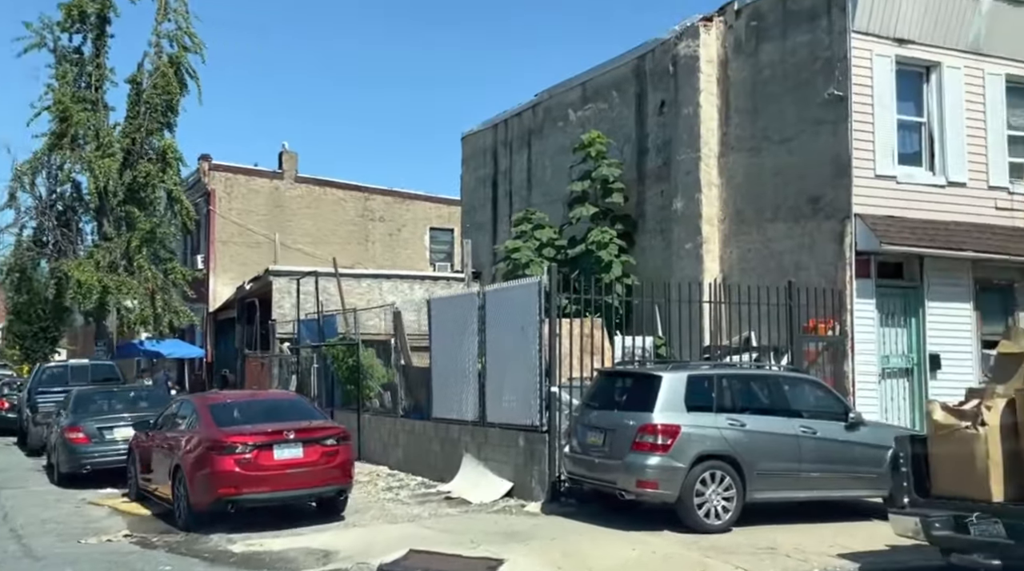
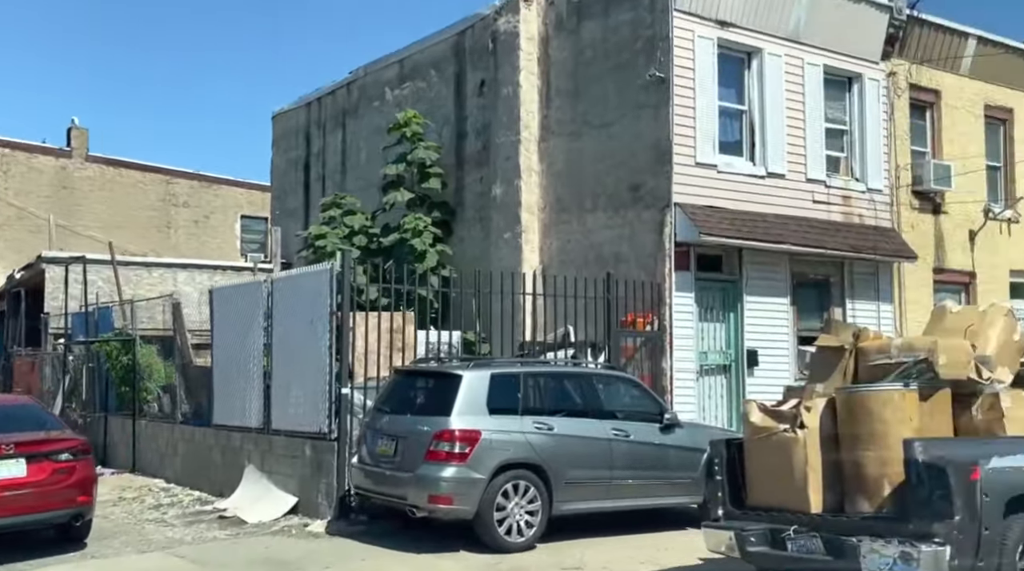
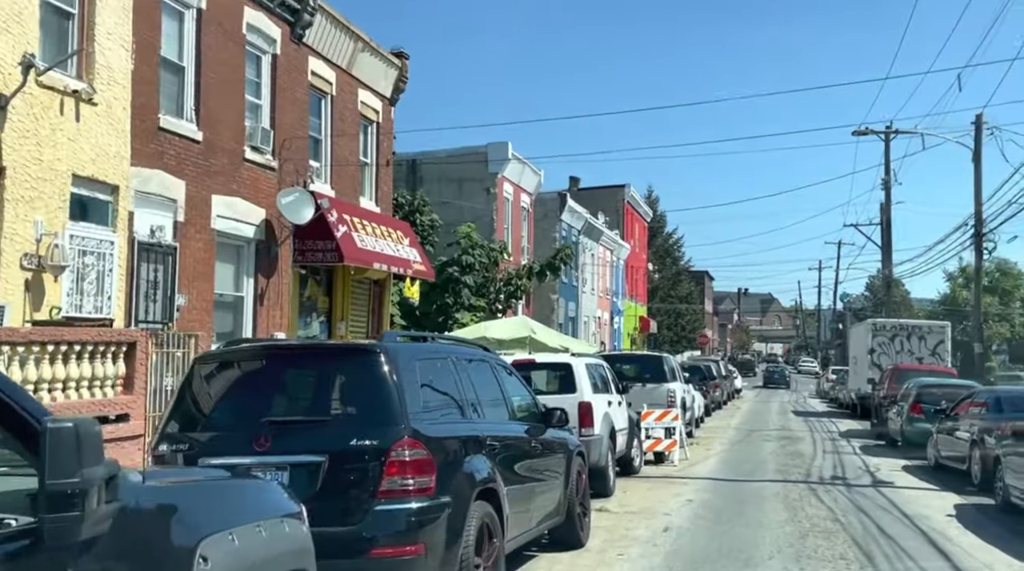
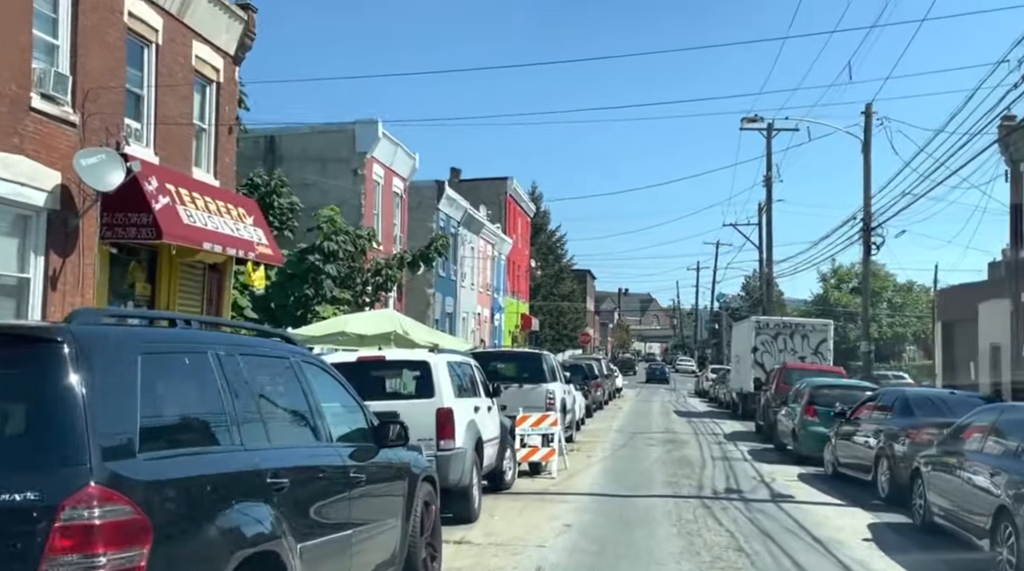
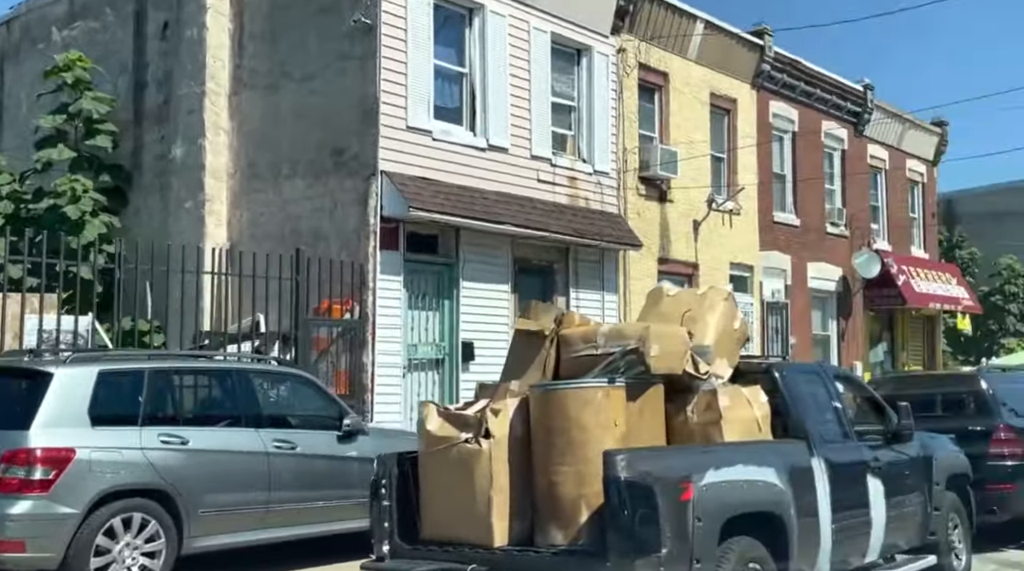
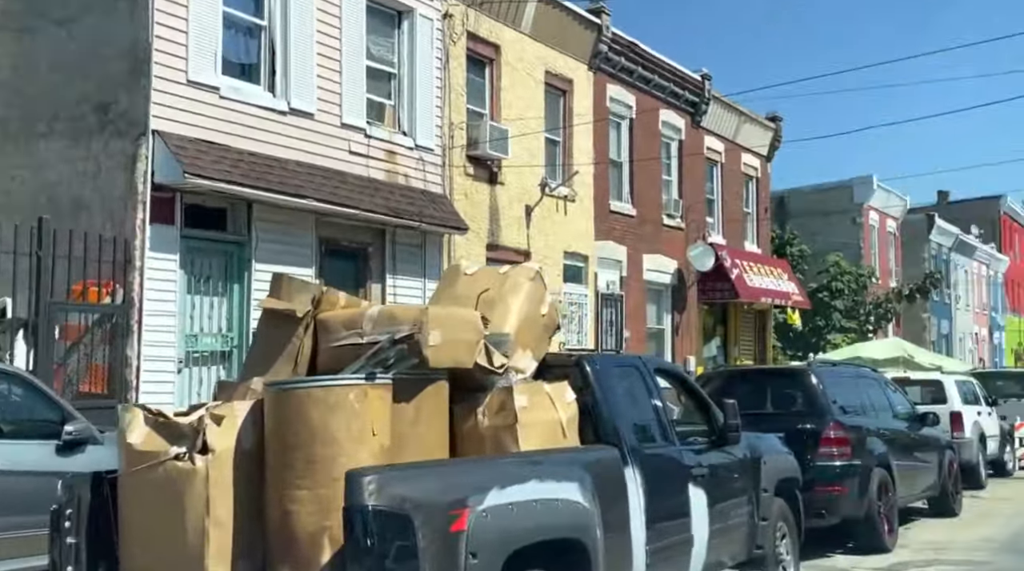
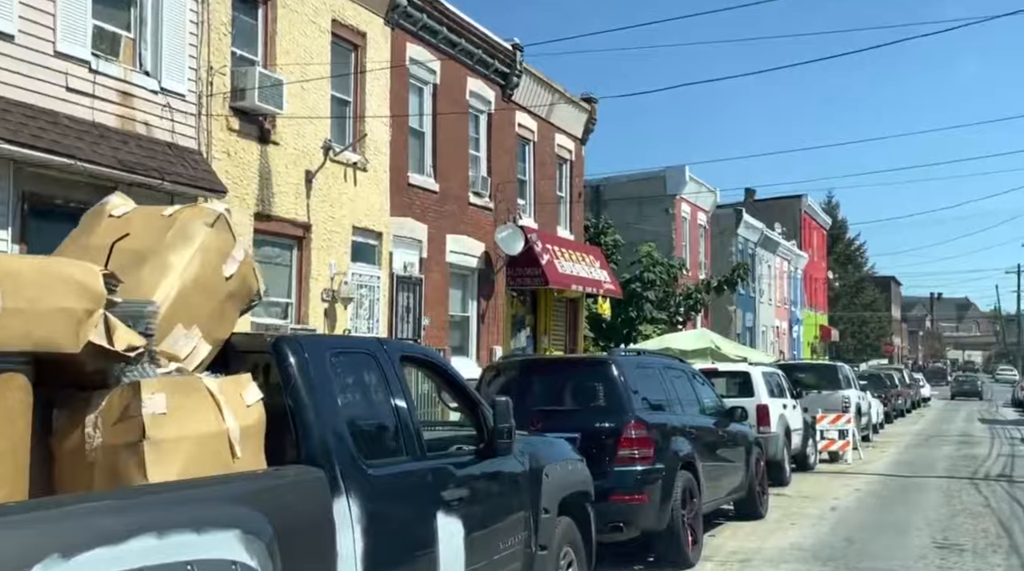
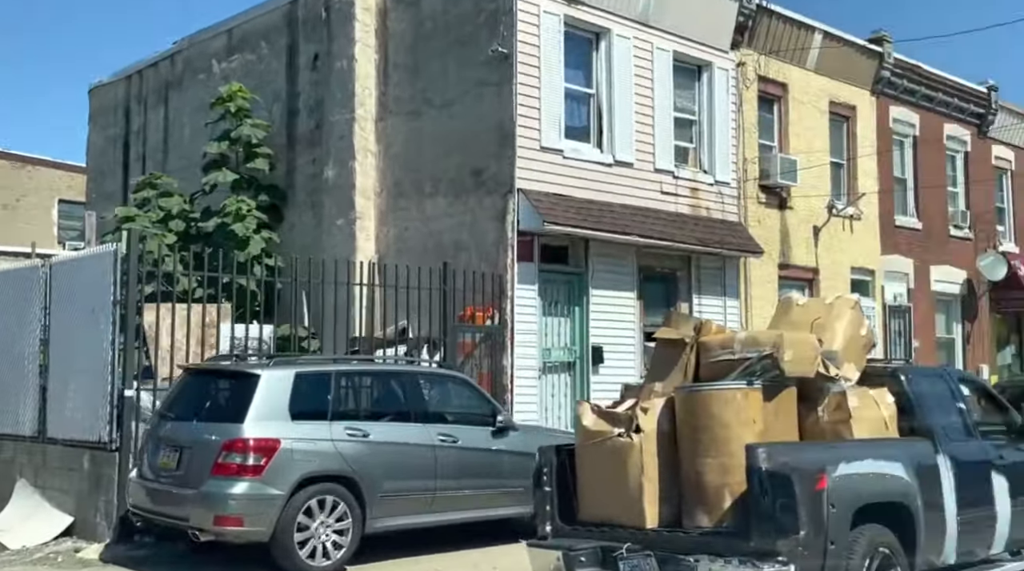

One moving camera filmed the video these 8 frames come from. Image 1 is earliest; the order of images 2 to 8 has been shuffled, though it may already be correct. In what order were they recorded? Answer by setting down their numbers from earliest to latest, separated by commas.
2, 8, 5, 6, 7, 3, 4
